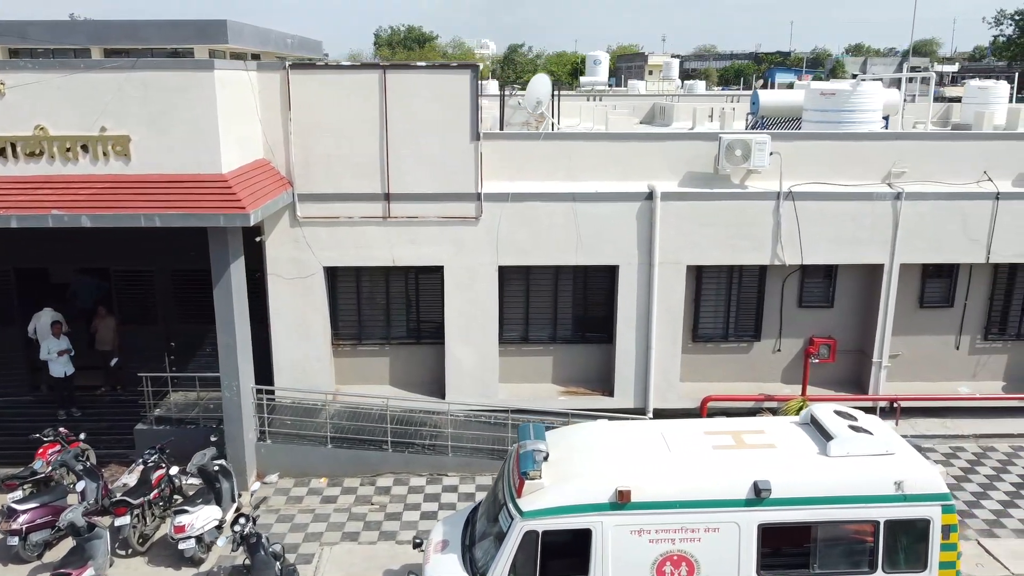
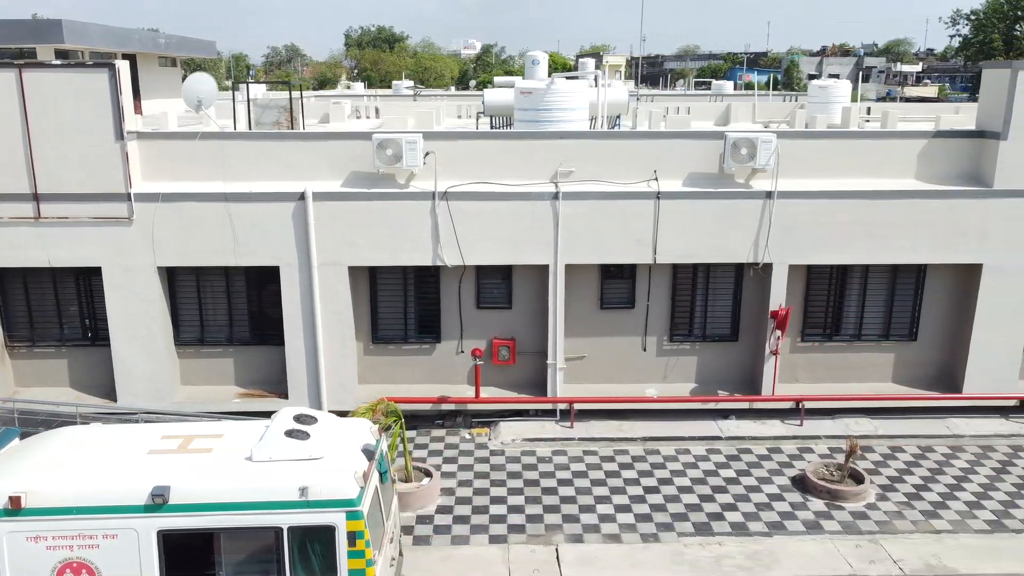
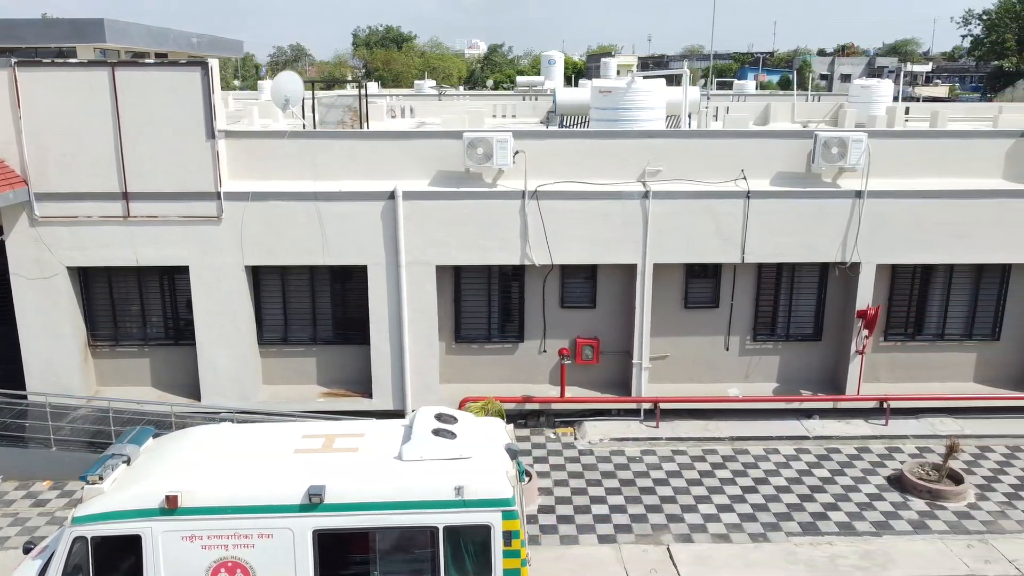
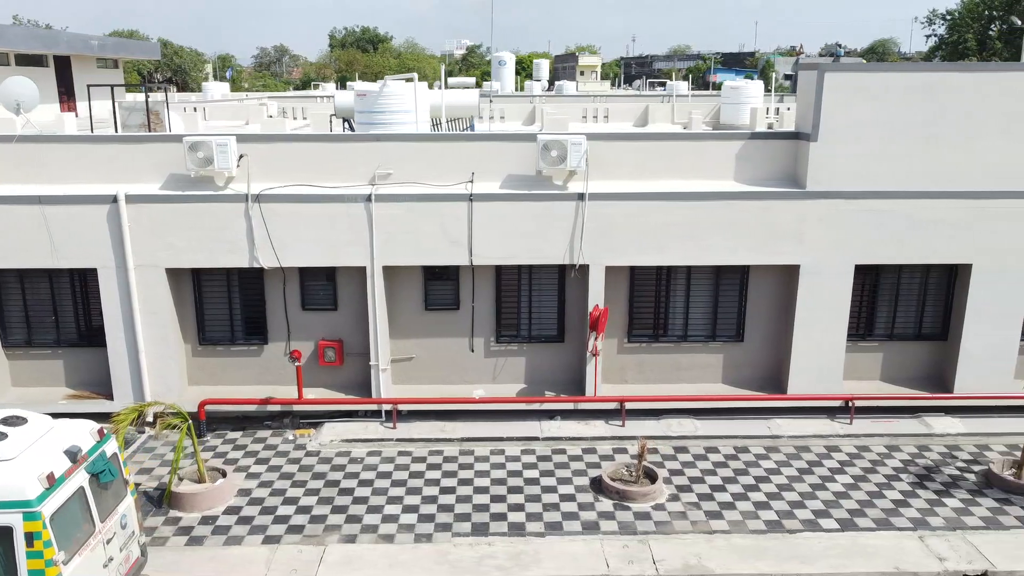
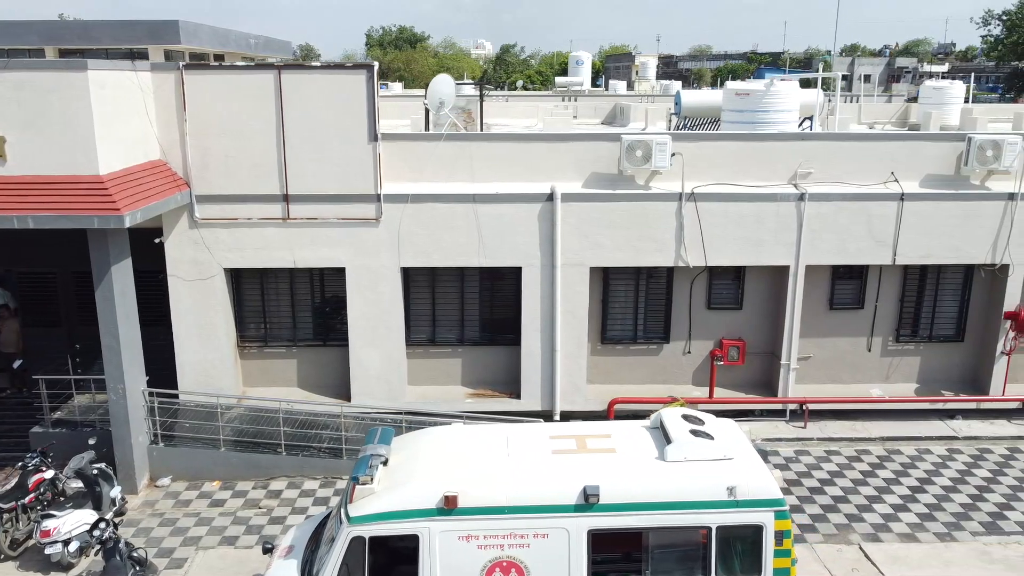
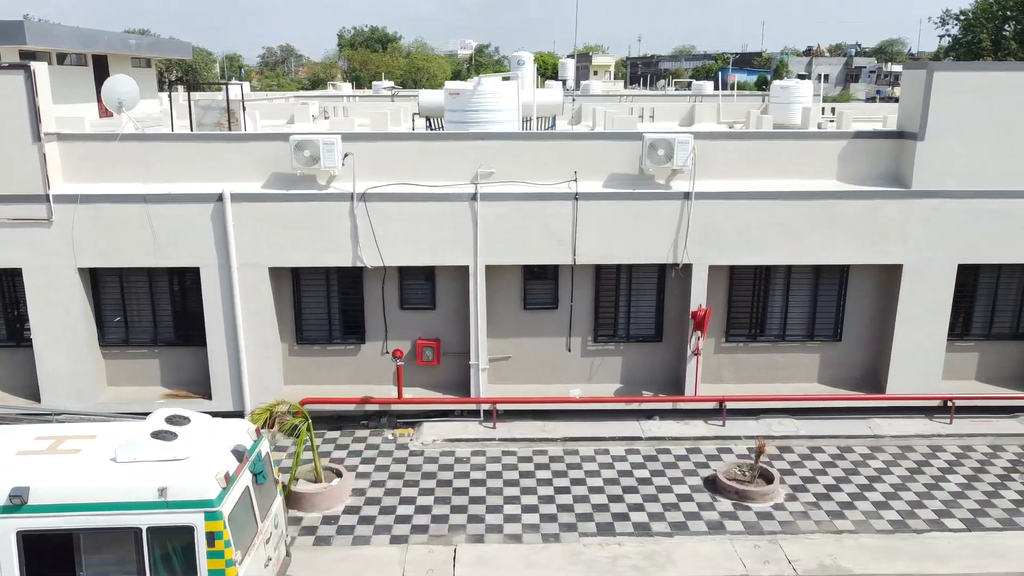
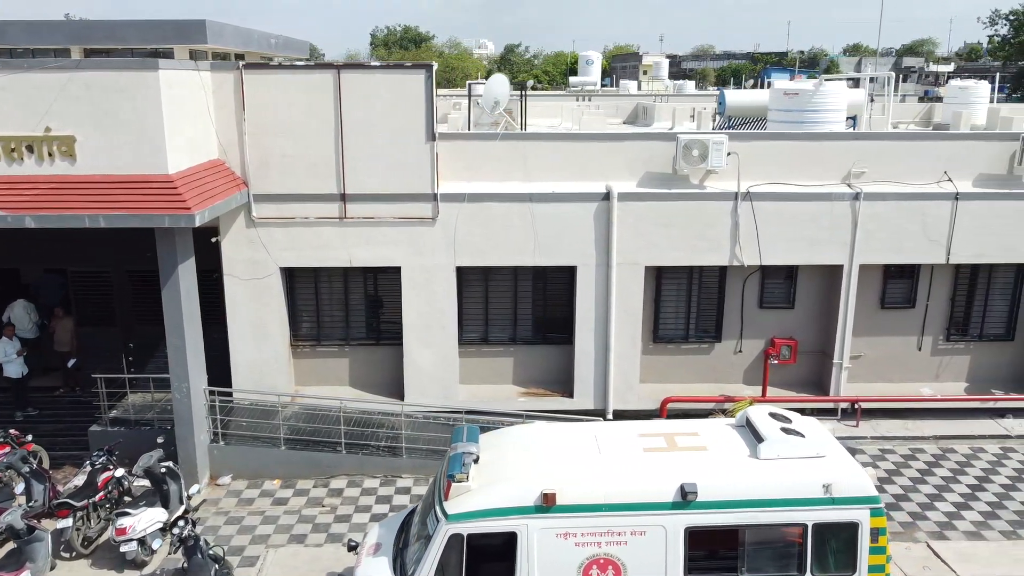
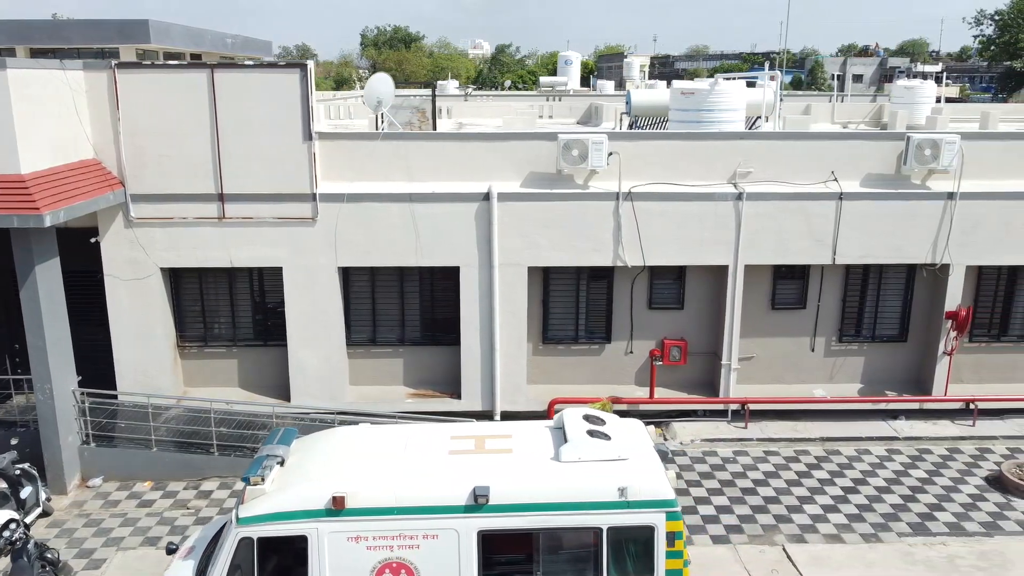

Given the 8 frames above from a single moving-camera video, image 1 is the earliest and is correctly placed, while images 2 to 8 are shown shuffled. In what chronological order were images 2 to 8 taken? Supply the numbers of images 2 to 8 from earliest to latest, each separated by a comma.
7, 5, 8, 3, 2, 6, 4
